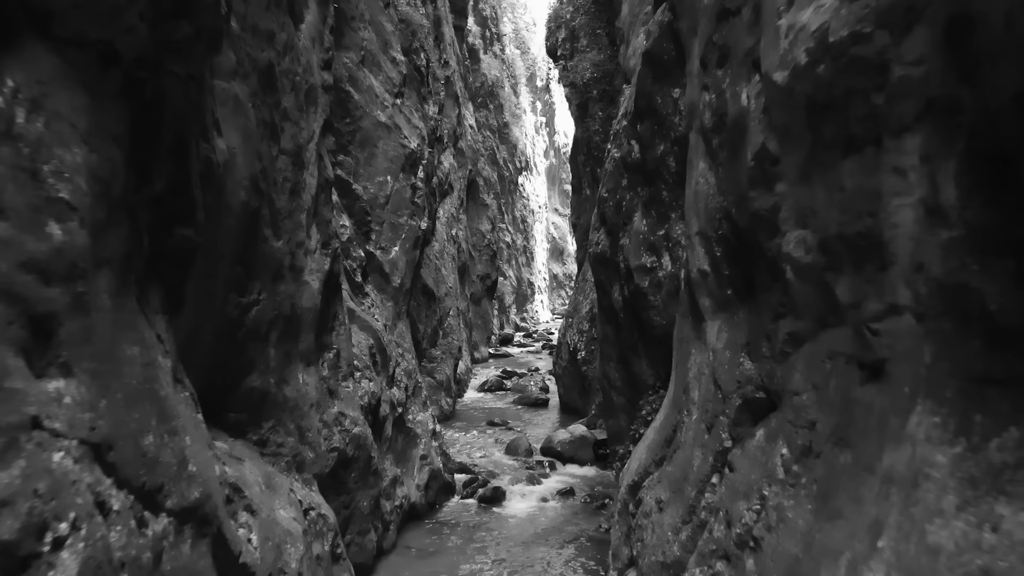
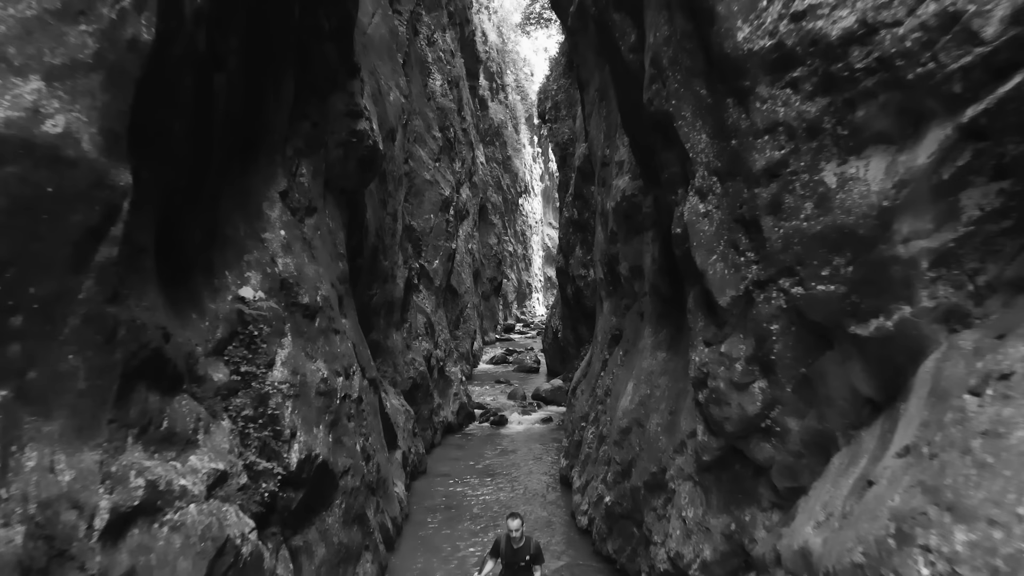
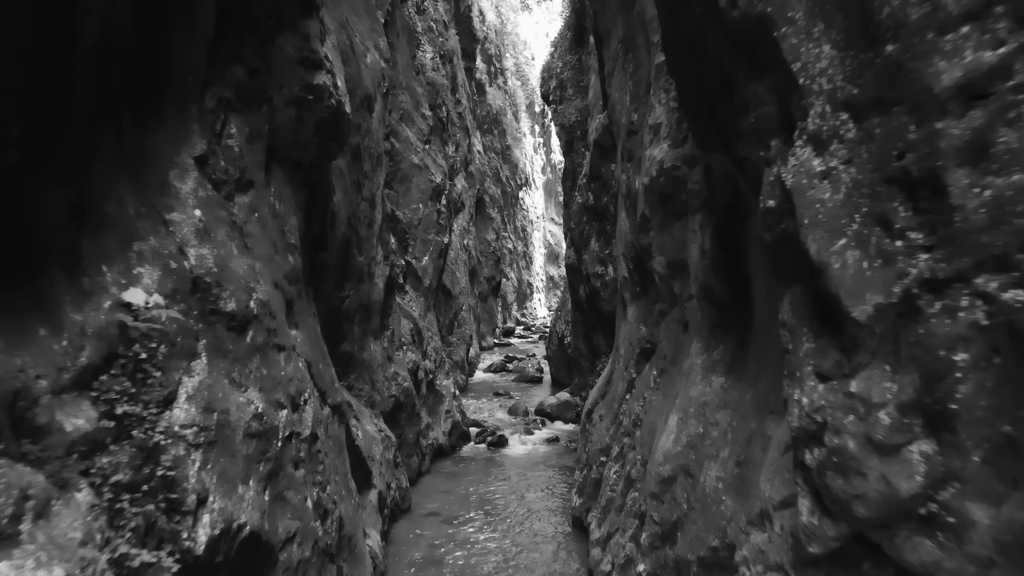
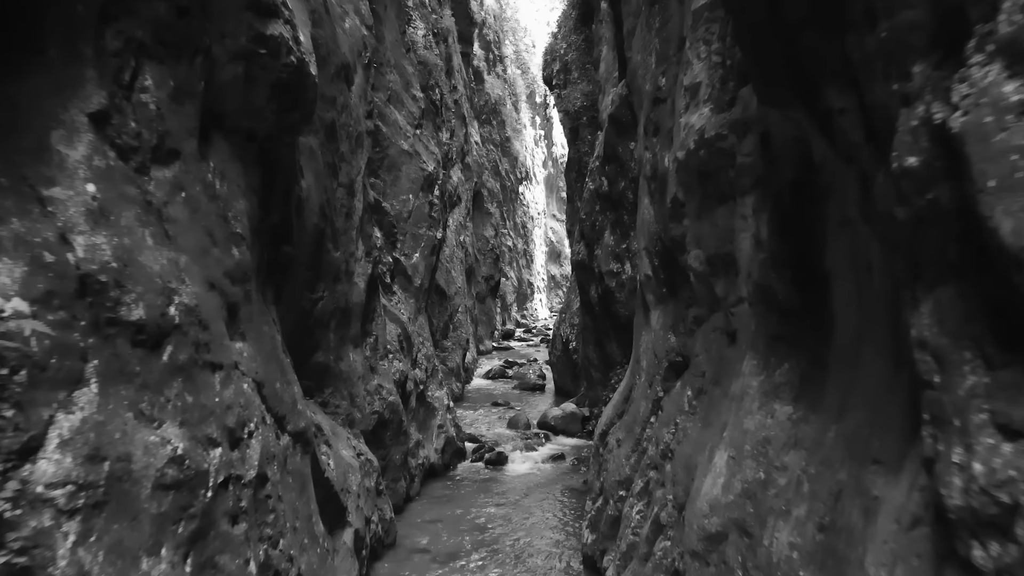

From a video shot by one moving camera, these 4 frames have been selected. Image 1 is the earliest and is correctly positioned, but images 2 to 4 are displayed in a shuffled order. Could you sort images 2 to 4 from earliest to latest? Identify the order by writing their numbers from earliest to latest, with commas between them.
4, 3, 2
